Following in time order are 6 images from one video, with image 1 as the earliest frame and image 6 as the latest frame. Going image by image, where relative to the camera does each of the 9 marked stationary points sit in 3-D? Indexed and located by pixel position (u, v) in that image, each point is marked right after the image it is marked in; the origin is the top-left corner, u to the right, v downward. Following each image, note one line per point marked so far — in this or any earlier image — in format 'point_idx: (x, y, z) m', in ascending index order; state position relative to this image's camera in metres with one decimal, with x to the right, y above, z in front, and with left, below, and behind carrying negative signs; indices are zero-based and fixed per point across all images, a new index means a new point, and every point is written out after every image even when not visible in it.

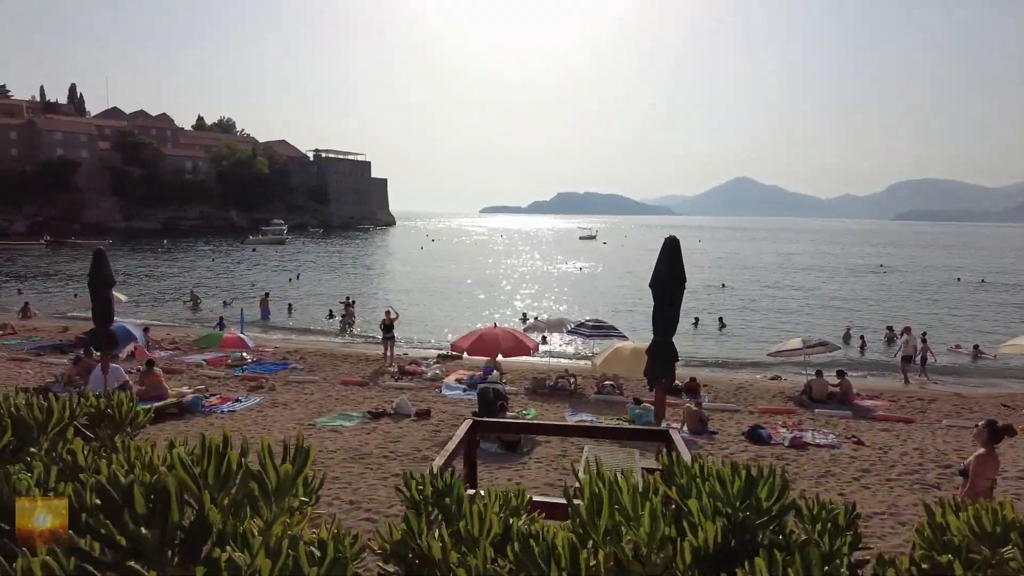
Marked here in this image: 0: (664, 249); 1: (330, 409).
0: (+1.6, +0.4, +7.1) m
1: (-3.2, -2.2, +12.2) m
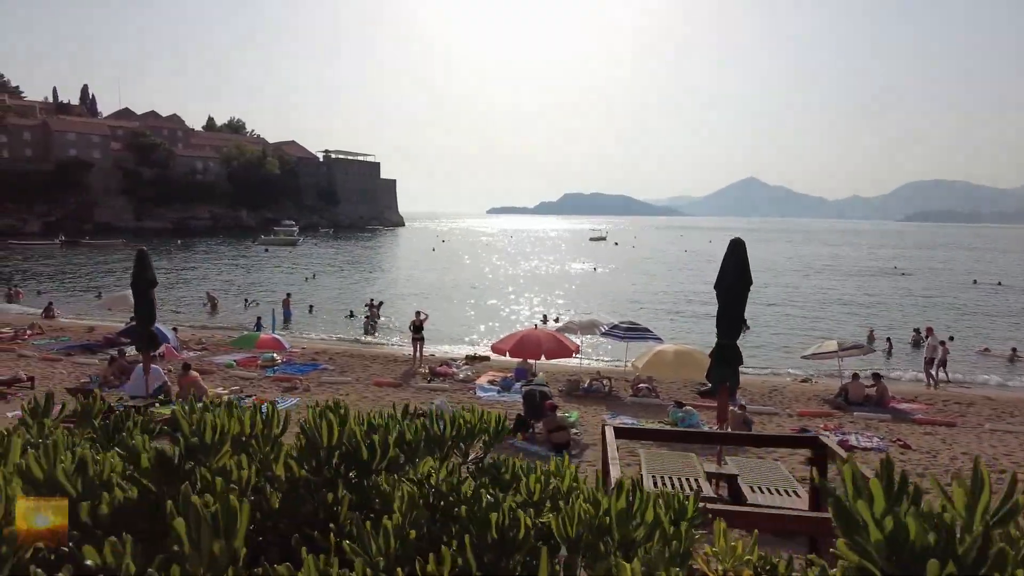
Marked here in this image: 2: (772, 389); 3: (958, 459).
0: (+2.3, +0.4, +7.0) m
1: (-2.5, -2.2, +12.1) m
2: (+5.9, -2.3, +15.2) m
3: (+6.7, -2.6, +10.1) m
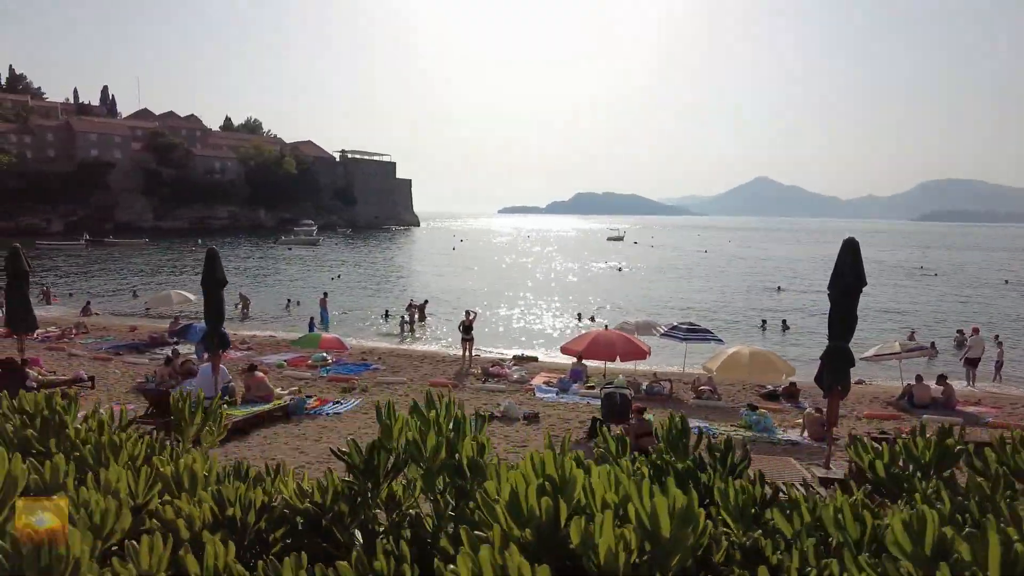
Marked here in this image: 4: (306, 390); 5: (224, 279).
0: (+3.4, +0.4, +6.8) m
1: (-1.4, -2.2, +12.0) m
2: (+7.1, -2.3, +15.0) m
3: (+7.8, -2.6, +9.8) m
4: (-4.2, -2.1, +13.5) m
5: (-4.6, +0.1, +10.8) m
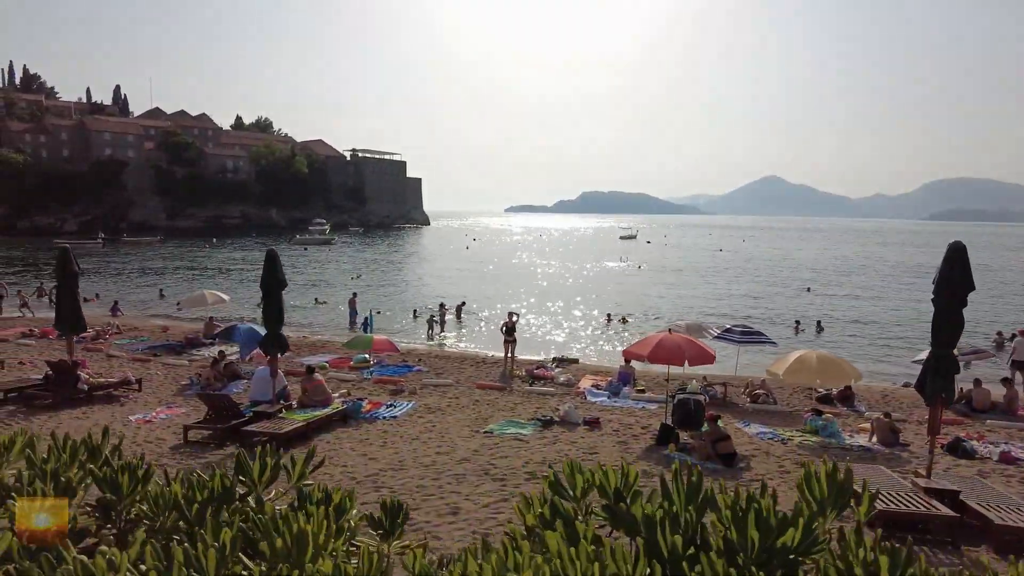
0: (+4.4, +0.4, +6.6) m
1: (-0.4, -2.3, +11.8) m
2: (+8.2, -2.3, +14.7) m
3: (+8.8, -2.6, +9.5) m
4: (-3.1, -2.1, +13.3) m
5: (-3.6, +0.1, +10.7) m
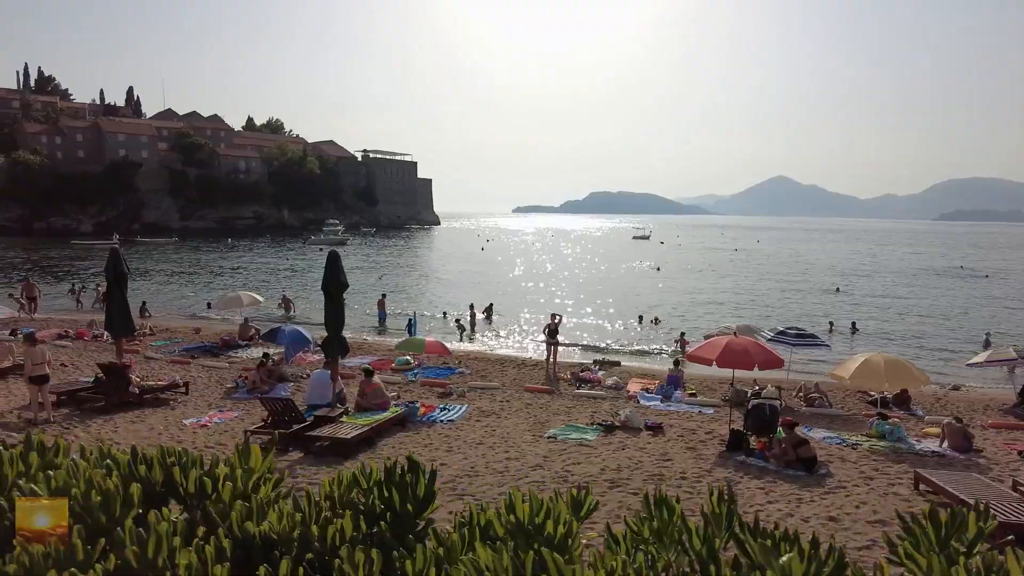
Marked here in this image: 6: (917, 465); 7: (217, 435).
0: (+5.3, +0.3, +6.4) m
1: (+0.6, -2.3, +11.7) m
2: (+9.2, -2.3, +14.5) m
3: (+9.8, -2.7, +9.3) m
4: (-2.1, -2.1, +13.2) m
5: (-2.7, +0.1, +10.5) m
6: (+5.5, -2.4, +9.1) m
7: (-4.7, -2.3, +10.6) m
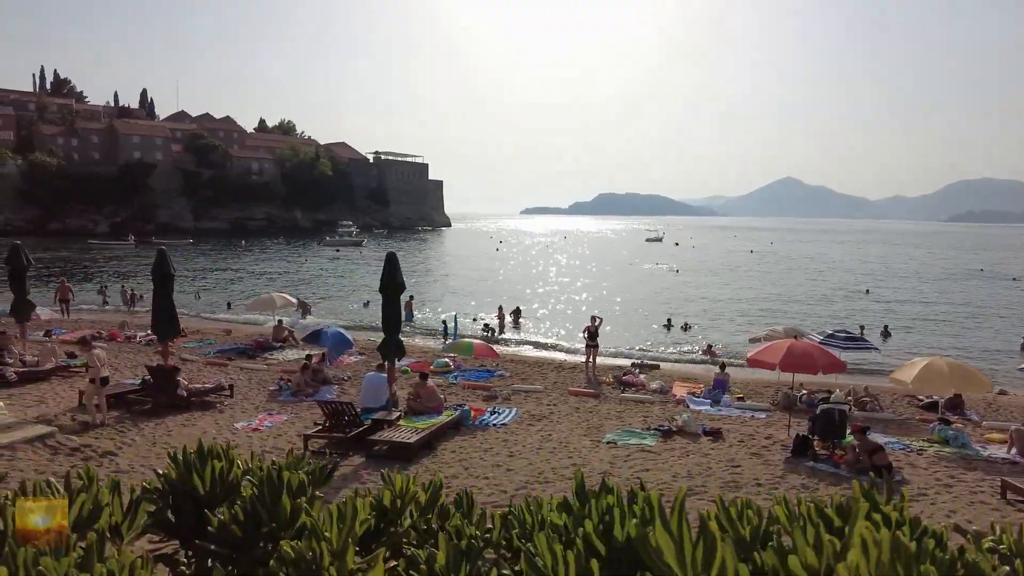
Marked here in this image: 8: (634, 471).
0: (+6.2, +0.3, +6.2) m
1: (+1.6, -2.3, +11.5) m
2: (+10.1, -2.4, +14.3) m
3: (+10.7, -2.7, +9.1) m
4: (-1.2, -2.2, +13.1) m
5: (-1.8, 0.0, +10.4) m
6: (+6.4, -2.4, +8.9) m
7: (-3.8, -2.4, +10.5) m
8: (+1.5, -2.4, +8.8) m
